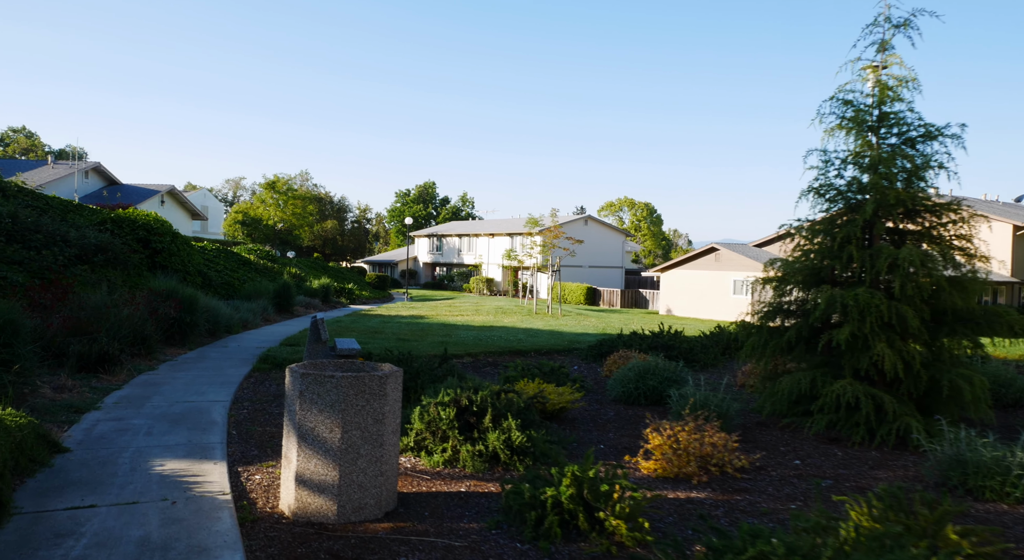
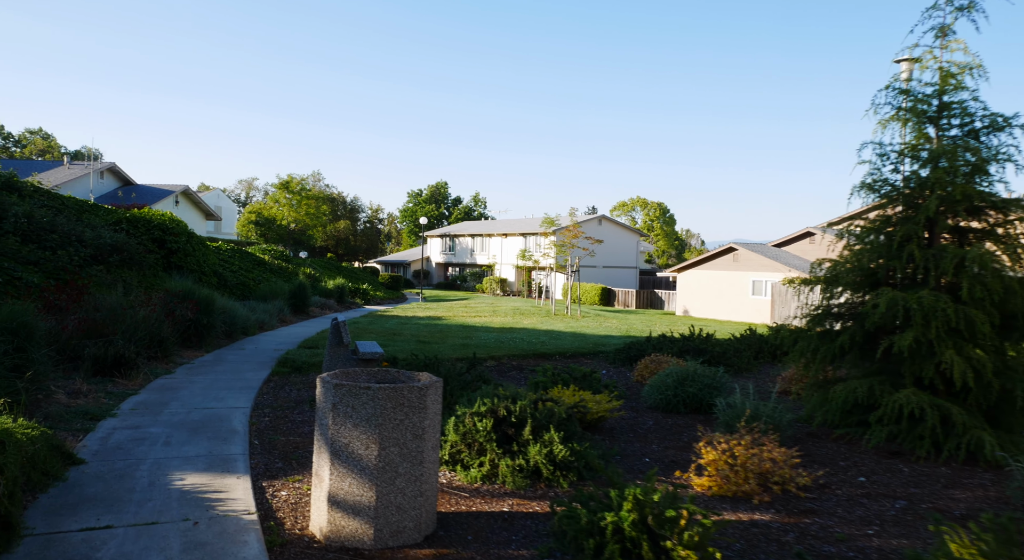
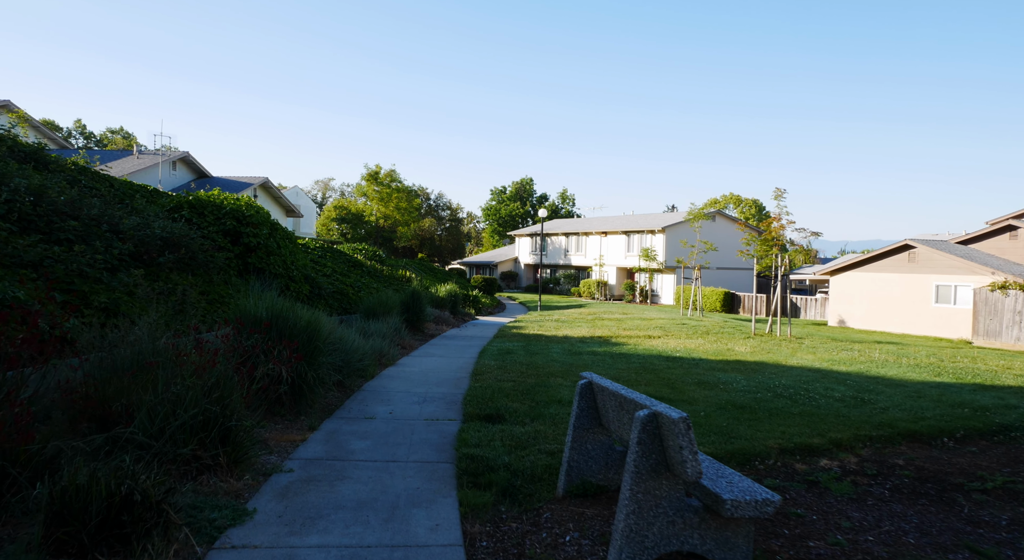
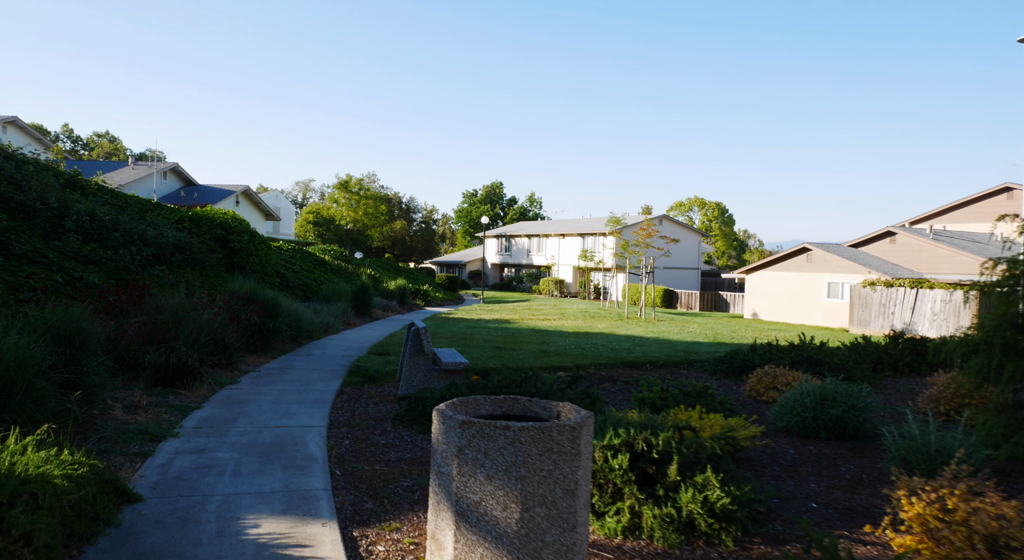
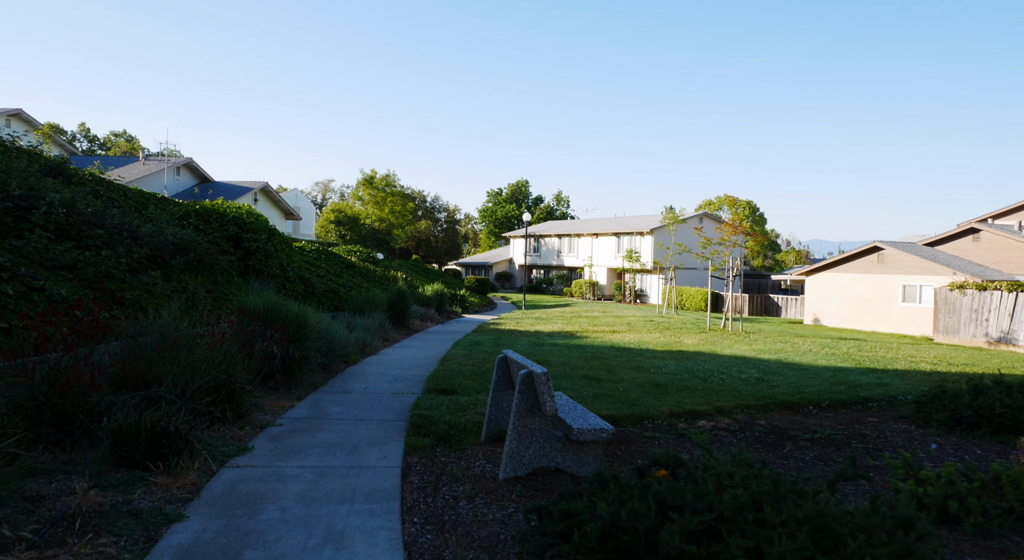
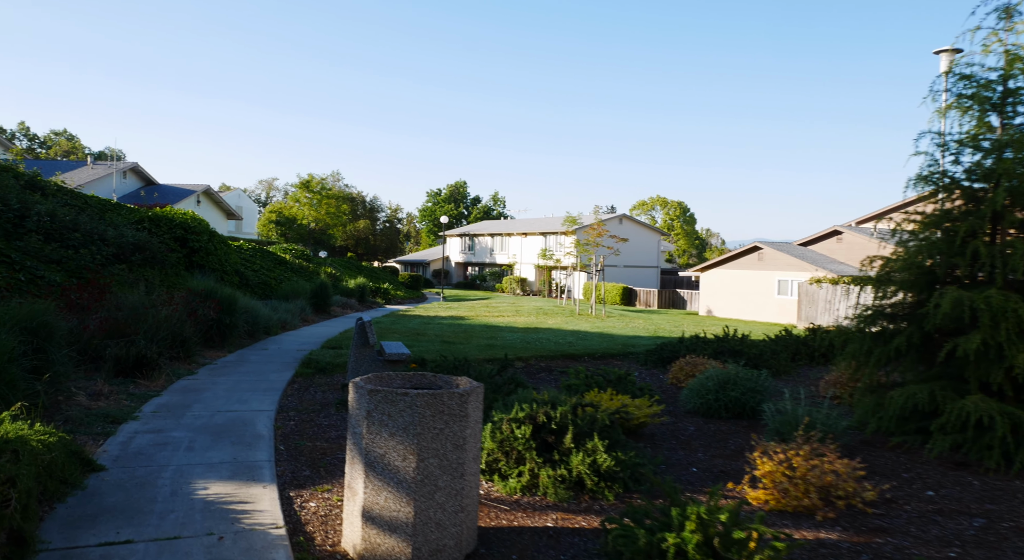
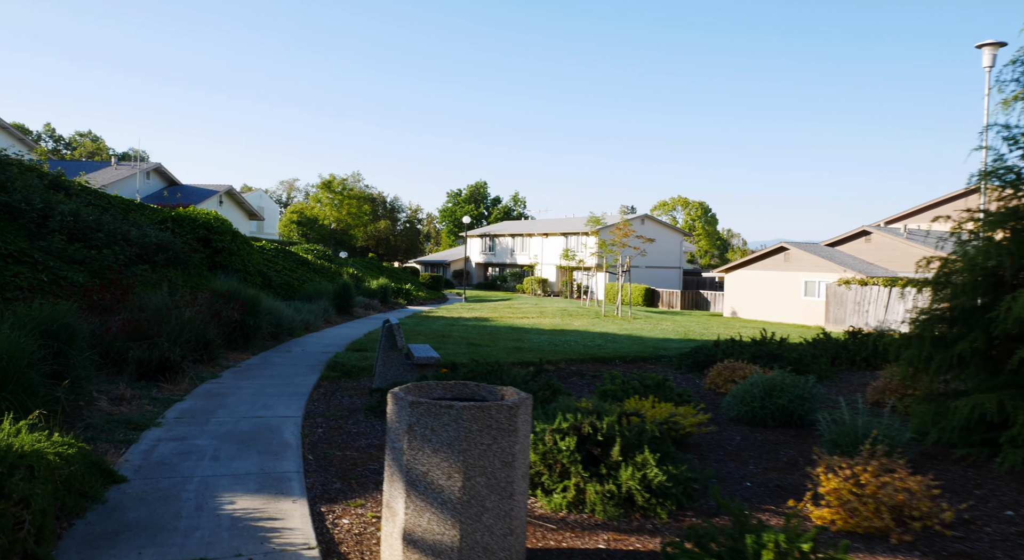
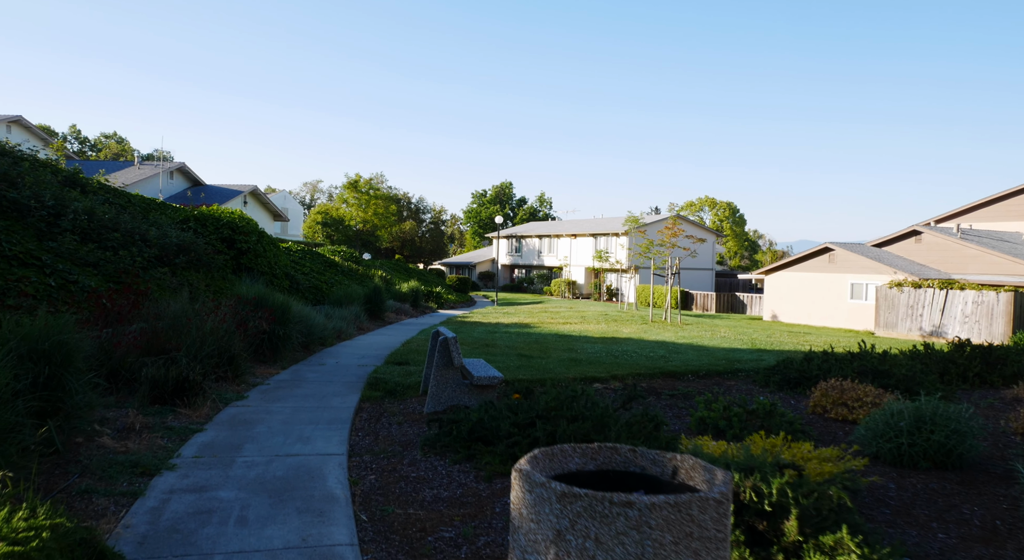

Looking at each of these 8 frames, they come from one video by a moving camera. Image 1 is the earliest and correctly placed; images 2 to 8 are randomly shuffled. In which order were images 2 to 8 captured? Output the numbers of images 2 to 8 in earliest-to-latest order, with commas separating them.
2, 6, 7, 4, 8, 5, 3
